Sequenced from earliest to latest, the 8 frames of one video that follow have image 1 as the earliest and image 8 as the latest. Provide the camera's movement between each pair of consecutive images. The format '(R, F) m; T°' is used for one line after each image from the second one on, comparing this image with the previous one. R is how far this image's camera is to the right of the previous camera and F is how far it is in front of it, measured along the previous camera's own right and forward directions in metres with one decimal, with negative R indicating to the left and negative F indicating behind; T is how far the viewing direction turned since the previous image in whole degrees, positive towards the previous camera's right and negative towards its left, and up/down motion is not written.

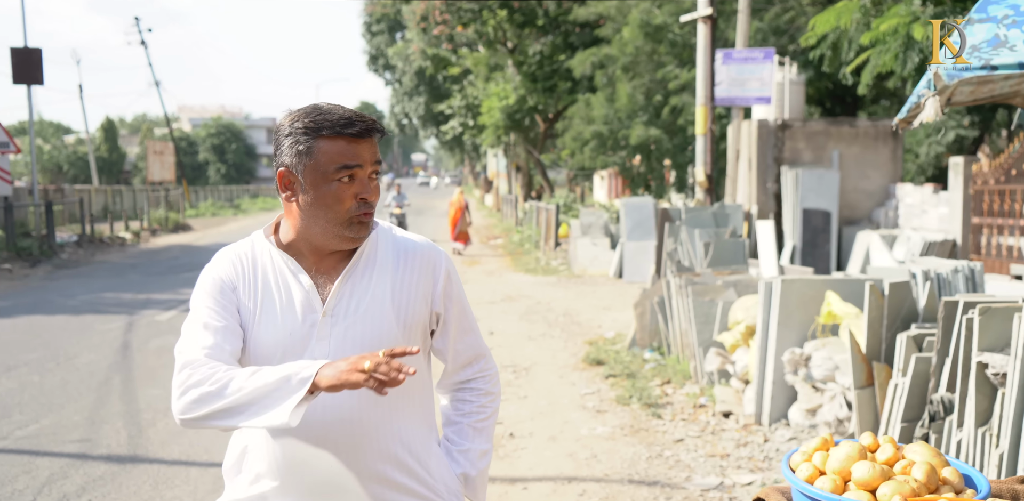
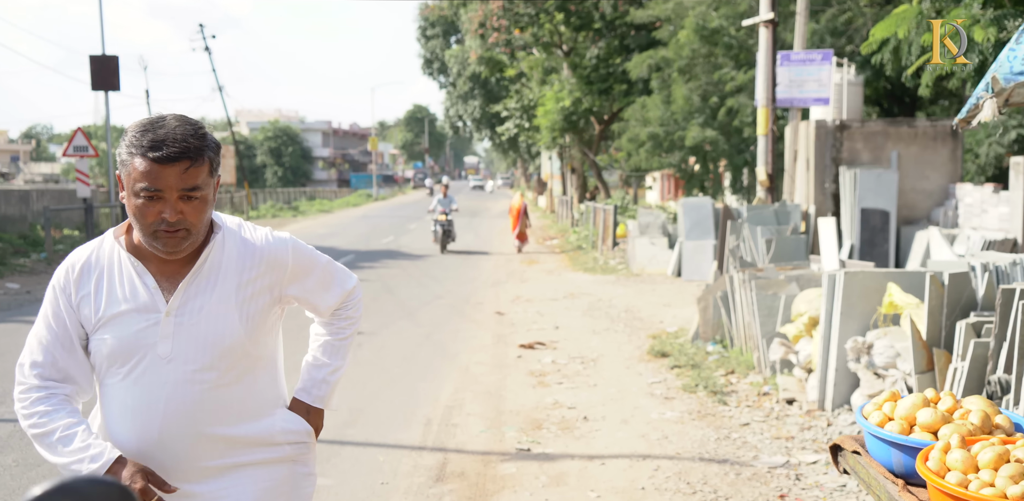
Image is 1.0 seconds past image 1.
(-0.2, -0.4) m; -3°
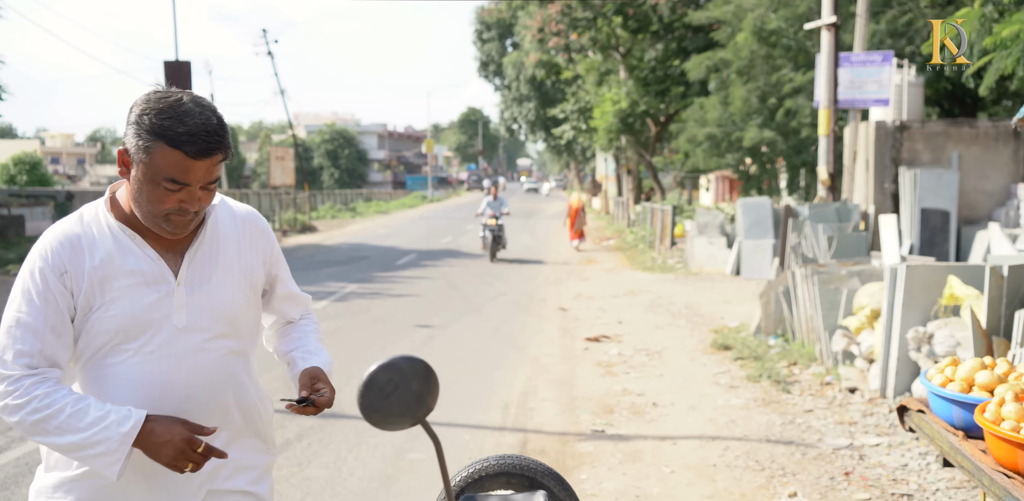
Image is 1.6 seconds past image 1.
(-0.2, -0.4) m; -3°
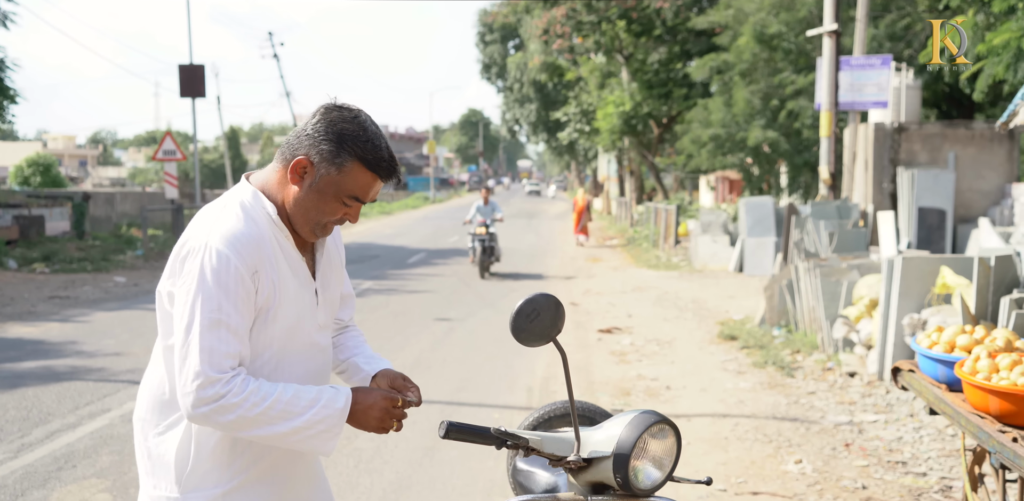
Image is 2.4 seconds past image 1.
(-0.2, -0.5) m; 0°
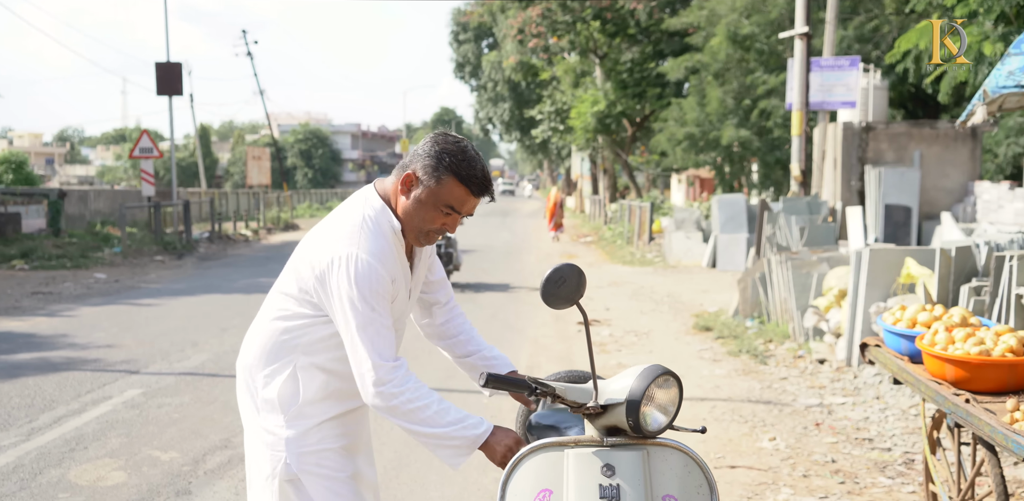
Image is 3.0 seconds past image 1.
(-0.1, -0.3) m; +2°
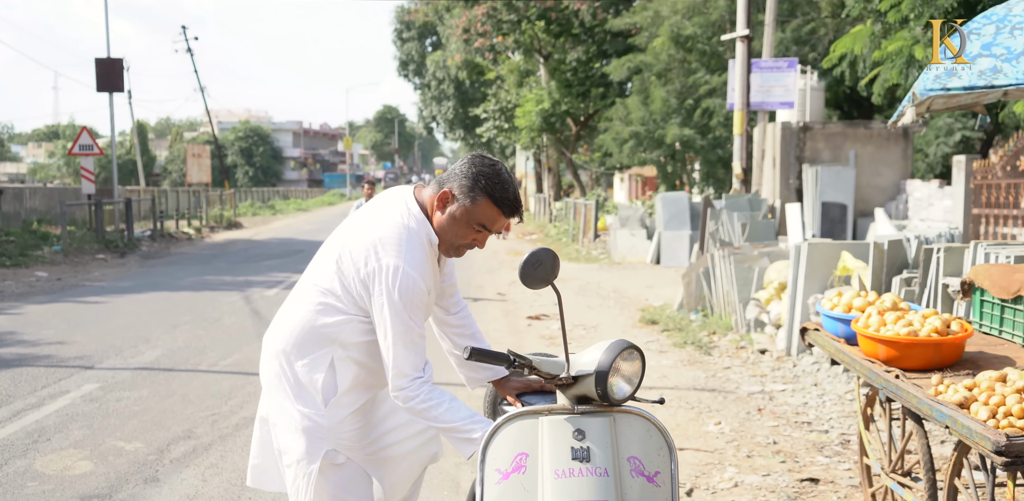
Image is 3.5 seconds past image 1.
(-0.1, -0.2) m; +3°
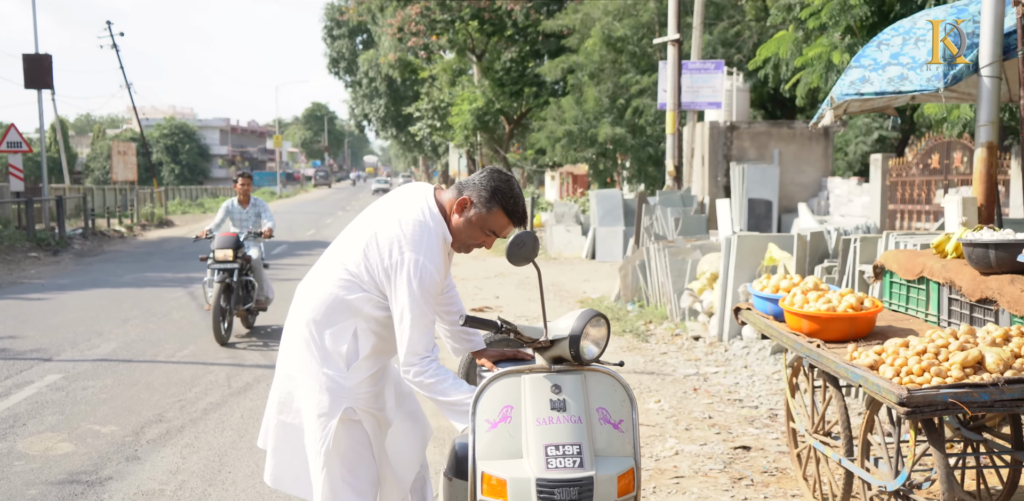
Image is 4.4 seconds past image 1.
(-0.1, -0.4) m; +4°
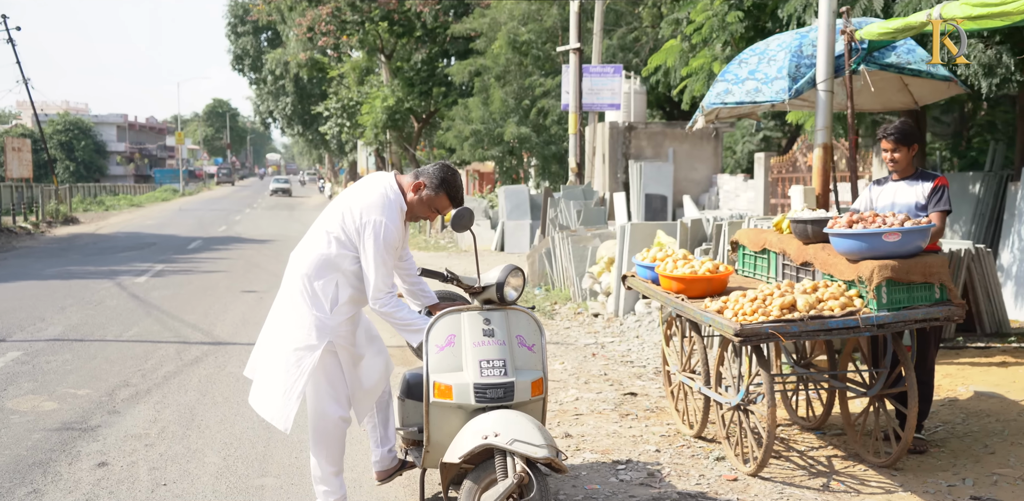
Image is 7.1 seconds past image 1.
(-0.1, -1.0) m; +6°
